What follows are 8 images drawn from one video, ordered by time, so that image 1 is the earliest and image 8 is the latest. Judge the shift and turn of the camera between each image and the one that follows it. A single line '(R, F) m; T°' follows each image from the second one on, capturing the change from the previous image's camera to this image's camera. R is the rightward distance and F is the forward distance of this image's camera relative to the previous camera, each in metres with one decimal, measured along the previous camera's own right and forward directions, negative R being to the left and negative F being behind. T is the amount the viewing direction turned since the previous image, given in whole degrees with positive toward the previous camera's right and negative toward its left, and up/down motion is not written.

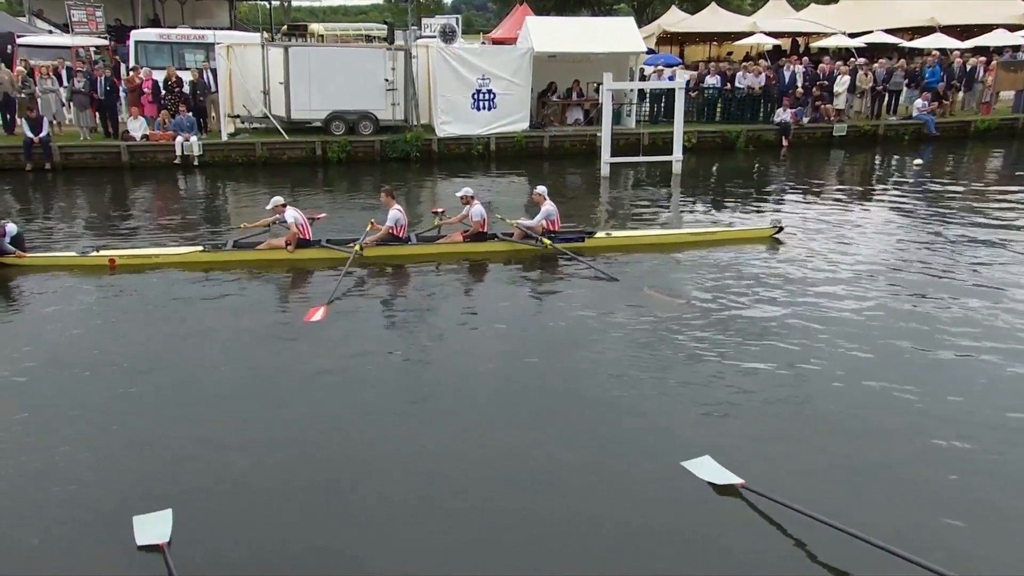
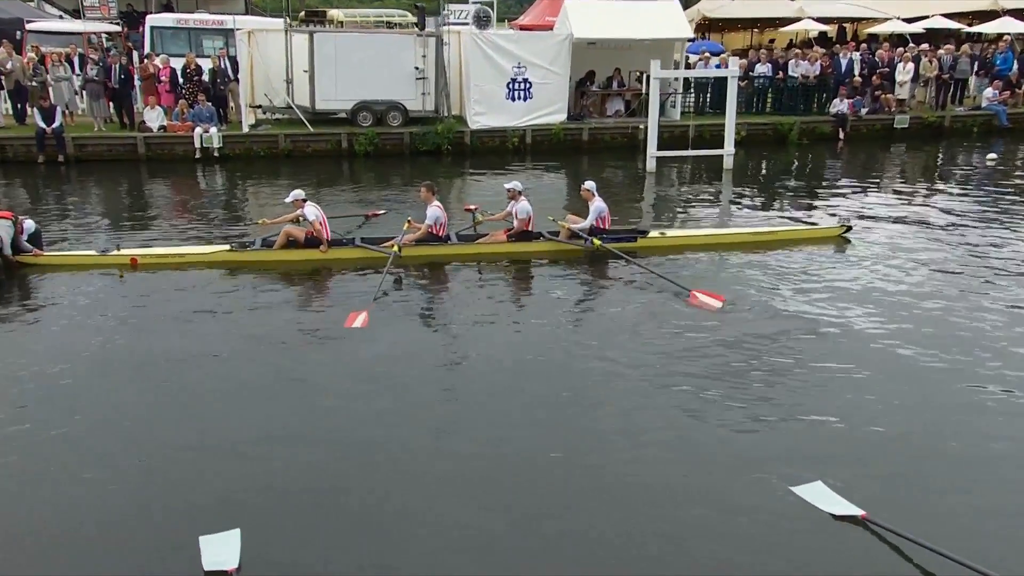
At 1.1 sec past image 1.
(-0.7, +1.2) m; 0°
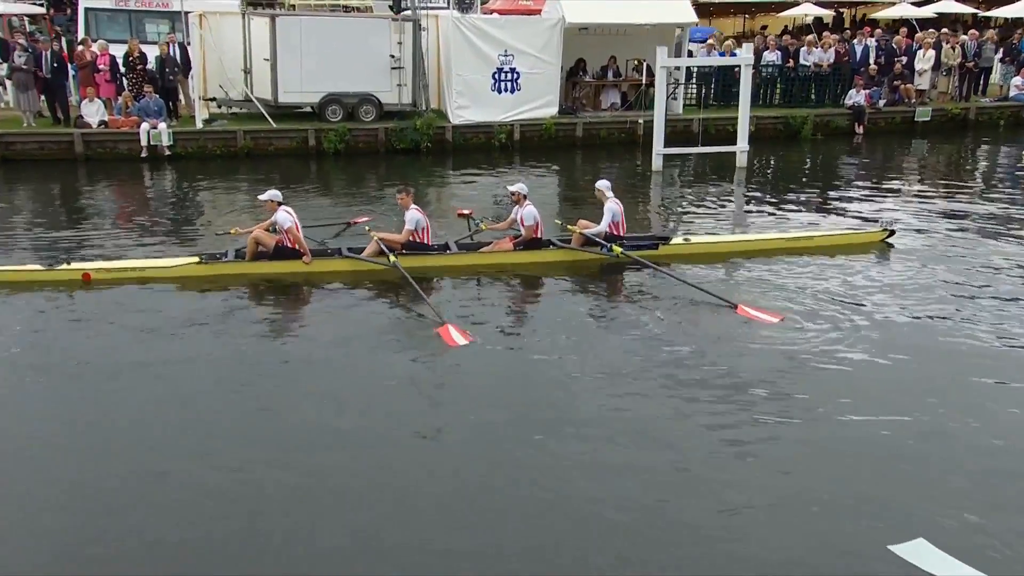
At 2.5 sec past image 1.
(-1.3, +2.1) m; +4°
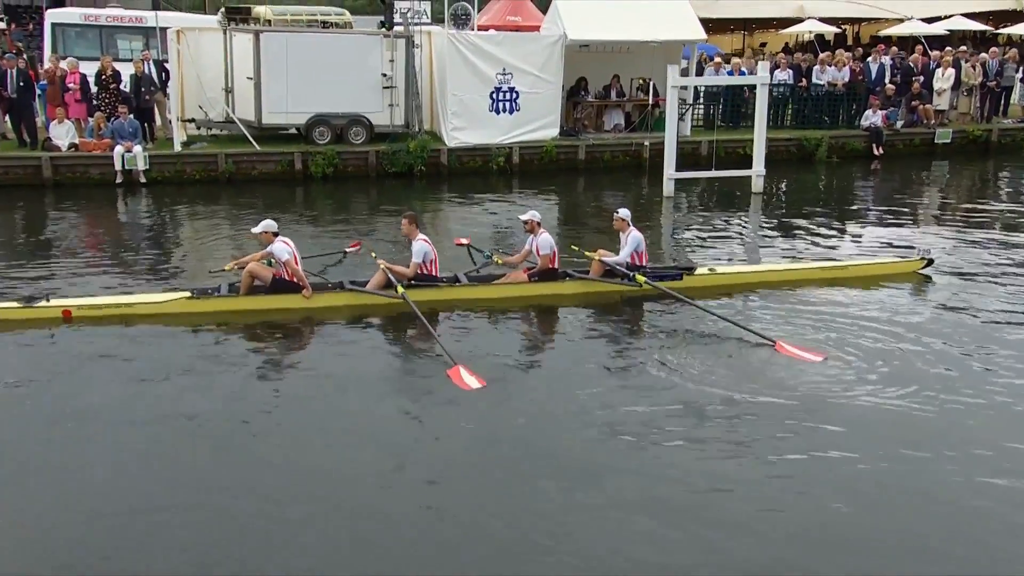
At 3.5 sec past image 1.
(-0.8, +1.1) m; +2°
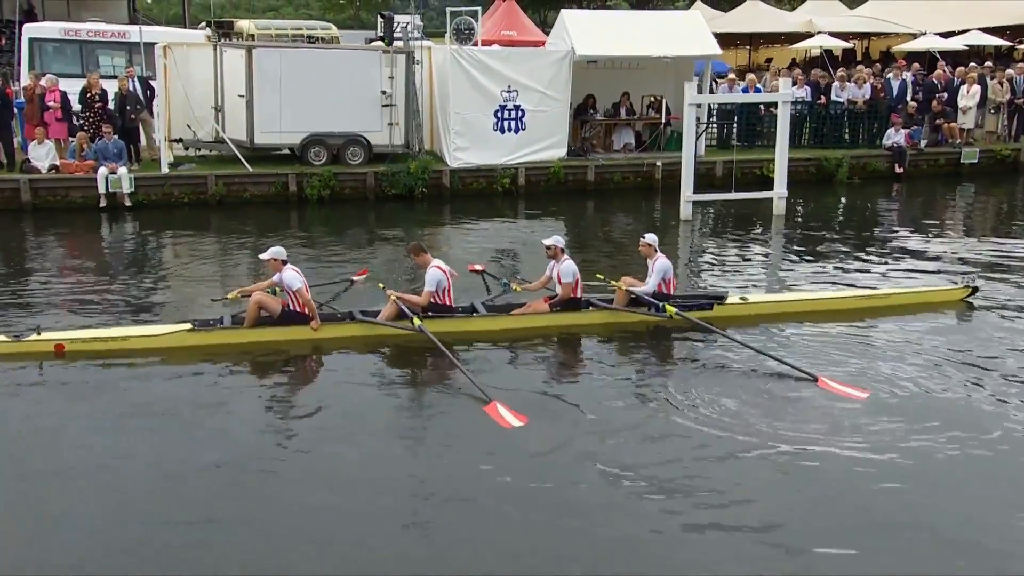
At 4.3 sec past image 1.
(-0.6, +0.9) m; +2°
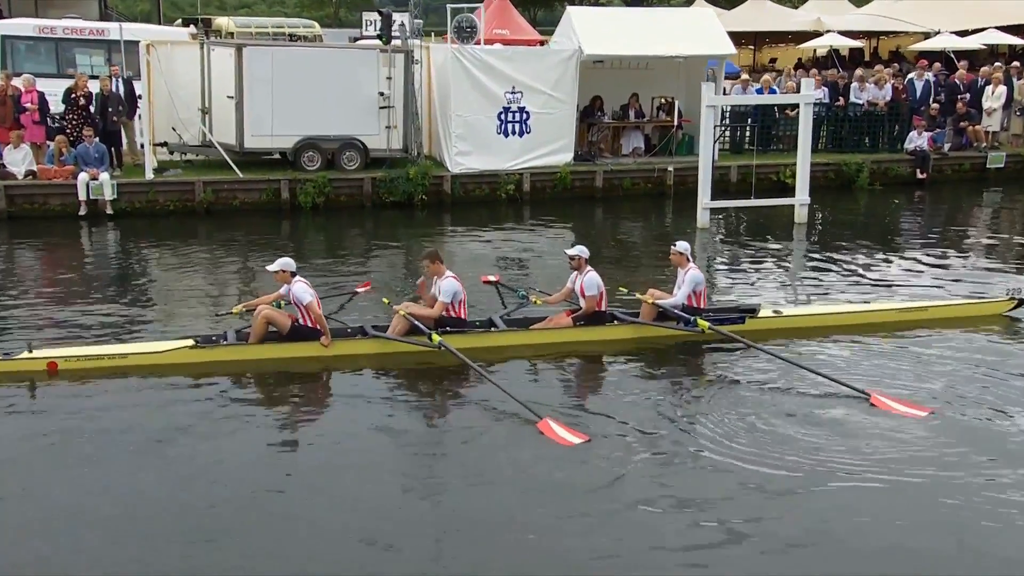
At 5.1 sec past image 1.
(-0.6, +0.9) m; +2°
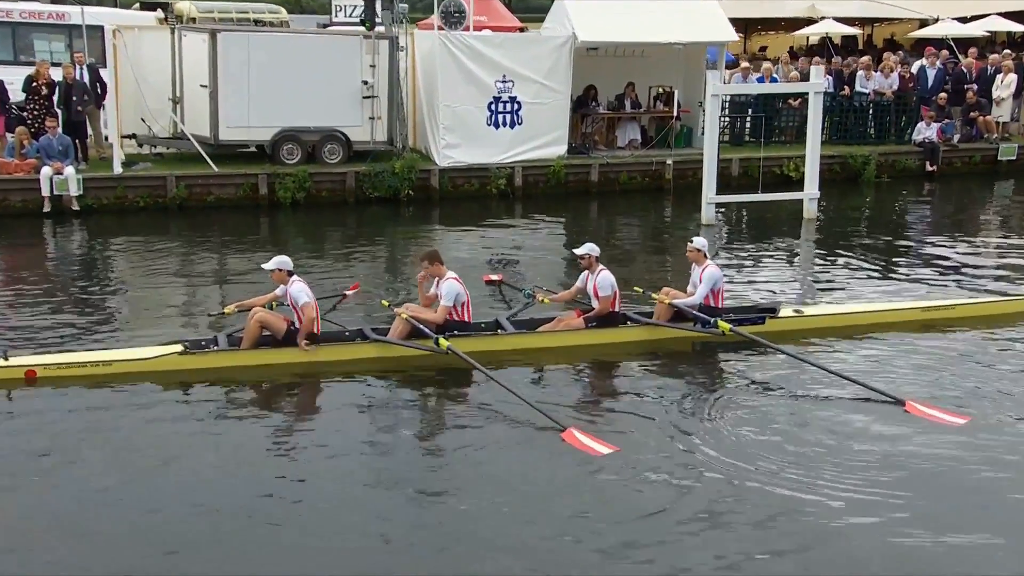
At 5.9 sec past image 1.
(-0.6, +0.9) m; +2°
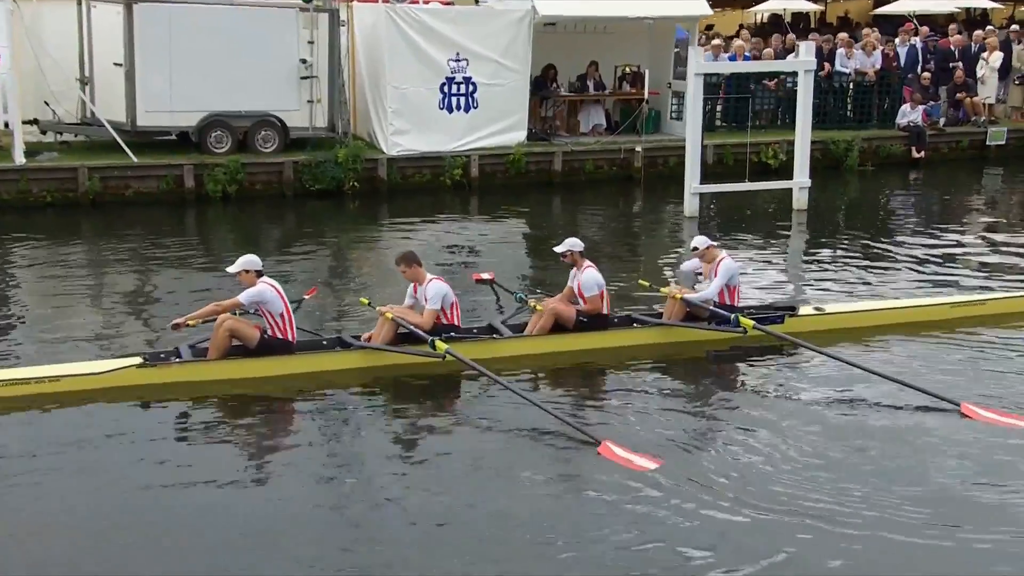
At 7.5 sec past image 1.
(-1.0, +1.6) m; +6°
